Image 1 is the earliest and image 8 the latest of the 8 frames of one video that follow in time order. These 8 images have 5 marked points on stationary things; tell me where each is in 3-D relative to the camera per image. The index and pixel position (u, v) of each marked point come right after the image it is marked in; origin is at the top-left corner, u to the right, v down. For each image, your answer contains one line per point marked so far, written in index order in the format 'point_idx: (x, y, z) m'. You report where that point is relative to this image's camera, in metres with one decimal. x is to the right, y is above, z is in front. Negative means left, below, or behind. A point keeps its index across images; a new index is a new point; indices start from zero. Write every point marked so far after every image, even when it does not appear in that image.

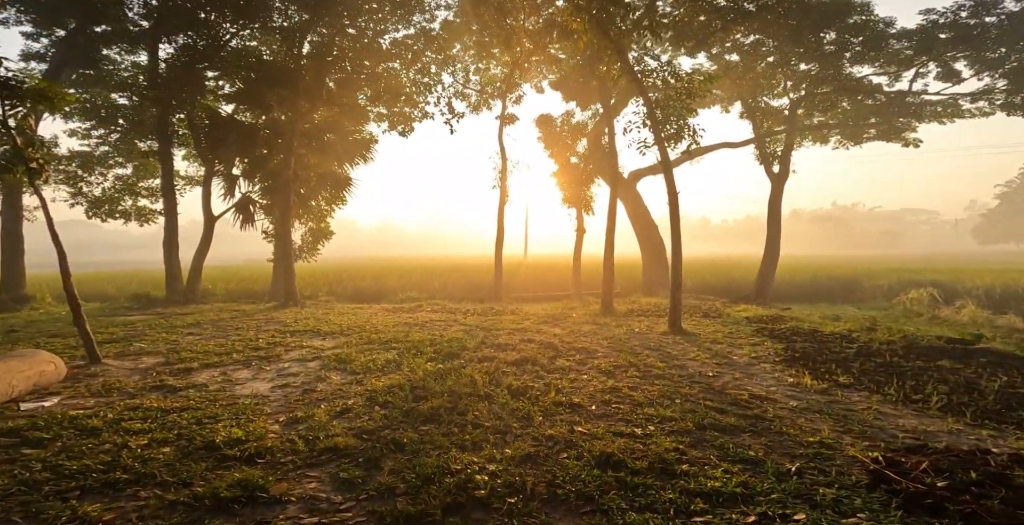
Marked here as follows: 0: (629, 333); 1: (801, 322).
0: (+2.3, -1.4, +11.6) m
1: (+6.5, -1.3, +12.8) m
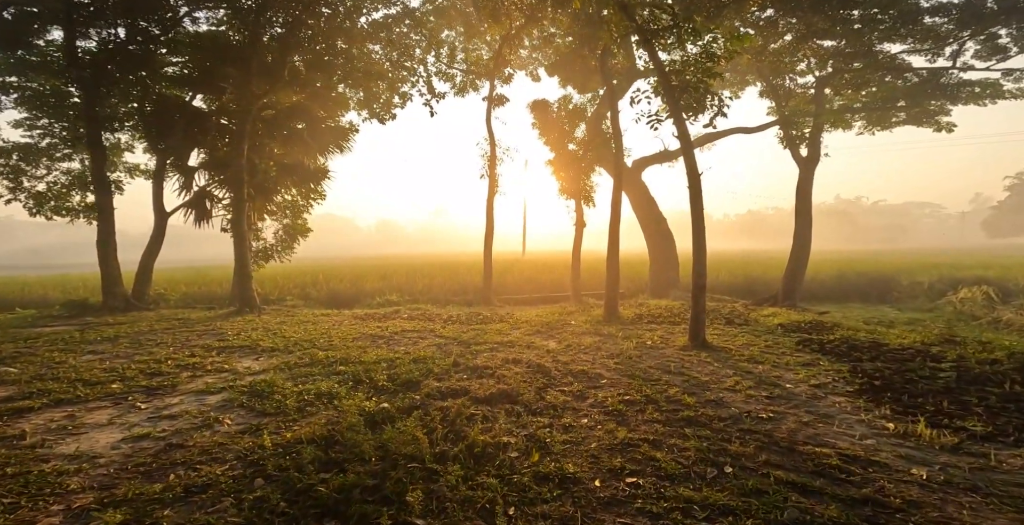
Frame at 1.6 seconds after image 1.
0: (+2.1, -1.4, +9.3) m
1: (+6.2, -1.2, +10.5) m
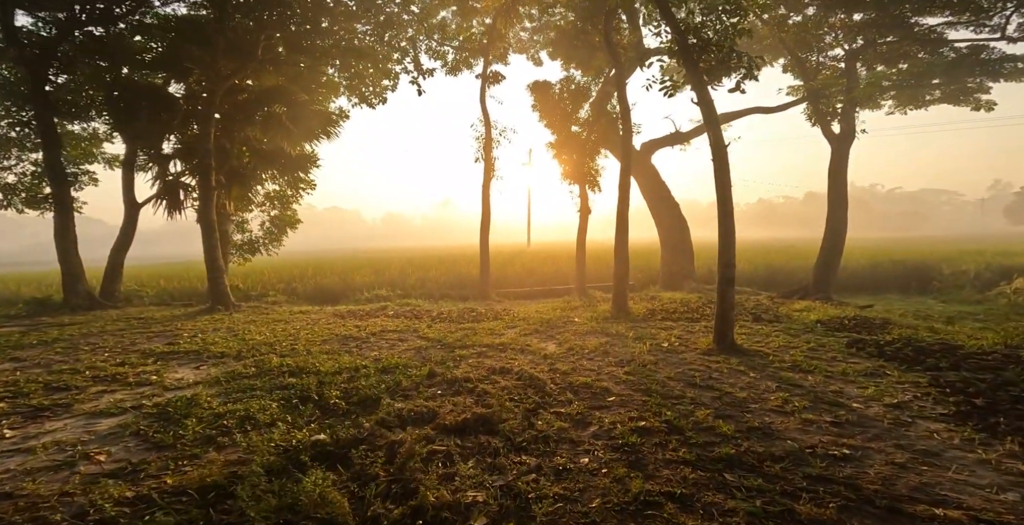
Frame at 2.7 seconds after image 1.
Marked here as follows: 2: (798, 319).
0: (+1.9, -1.2, +7.9) m
1: (+6.1, -1.0, +9.0) m
2: (+4.8, -0.9, +9.6) m
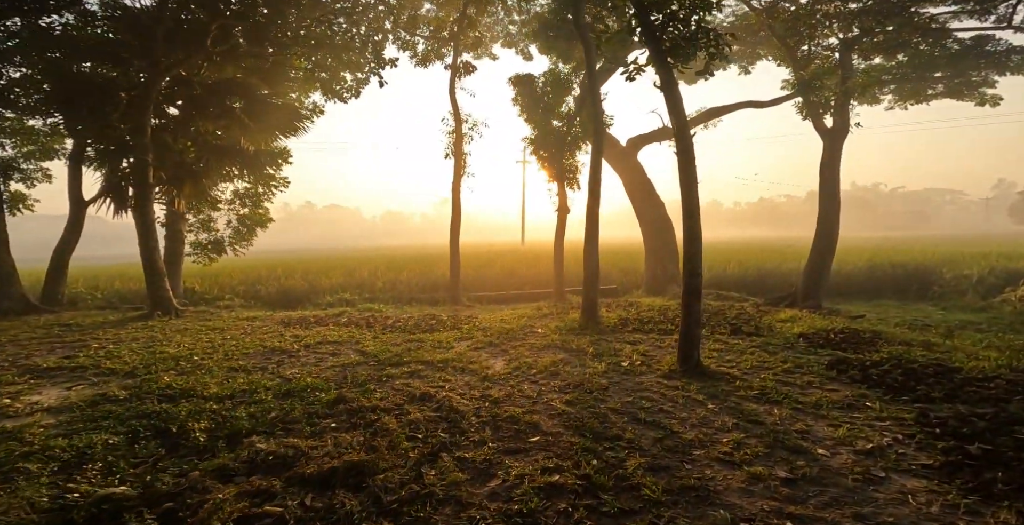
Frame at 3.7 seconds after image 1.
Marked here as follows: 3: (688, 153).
0: (+1.2, -1.3, +6.9) m
1: (+5.3, -1.1, +8.0) m
2: (+4.0, -1.0, +8.6) m
3: (+2.1, +1.3, +6.8) m
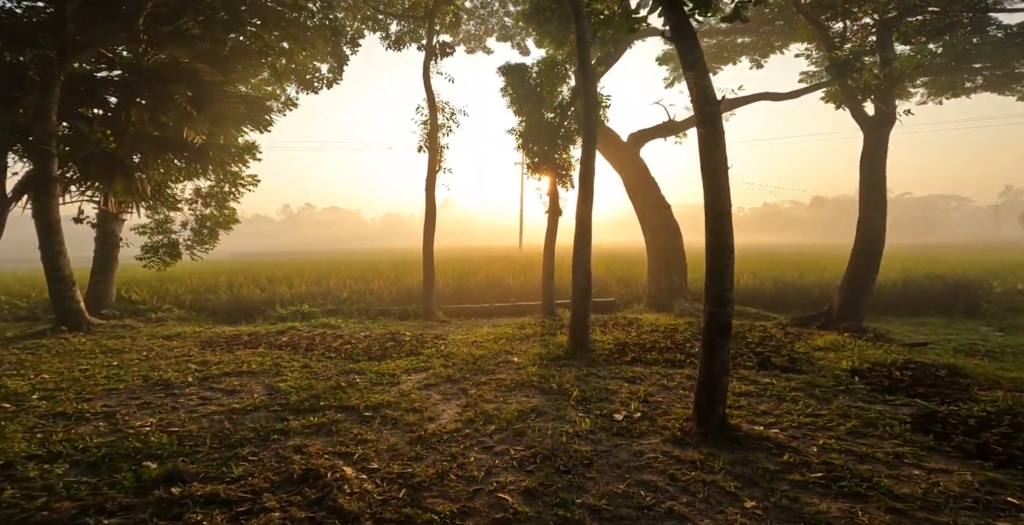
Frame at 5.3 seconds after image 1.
0: (+0.7, -1.4, +4.9) m
1: (+4.9, -1.2, +5.9) m
2: (+3.6, -1.2, +6.6) m
3: (+1.6, +1.2, +4.8) m
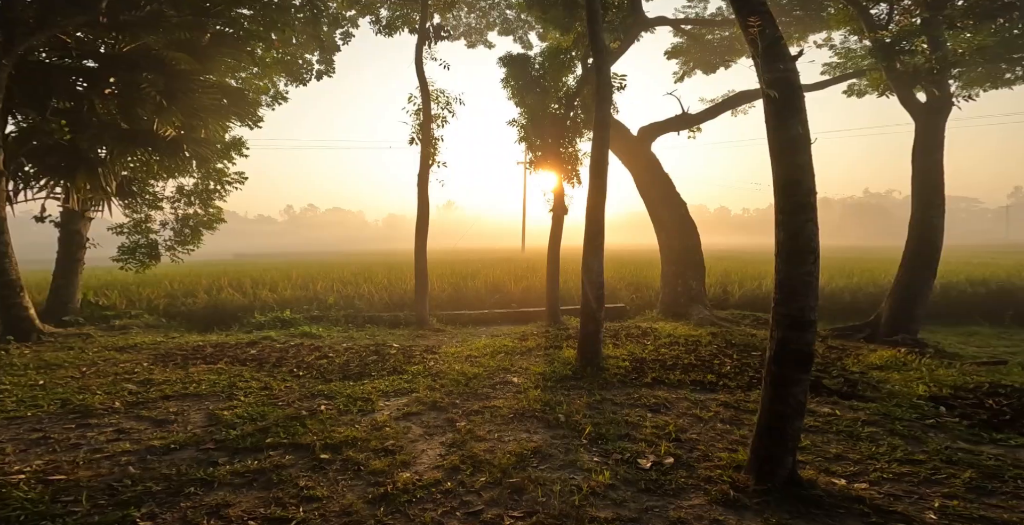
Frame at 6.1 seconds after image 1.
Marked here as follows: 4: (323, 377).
0: (+0.7, -1.4, +3.7) m
1: (+4.9, -1.3, +4.7) m
2: (+3.5, -1.2, +5.4) m
3: (+1.6, +1.2, +3.7) m
4: (-2.2, -1.3, +6.7) m
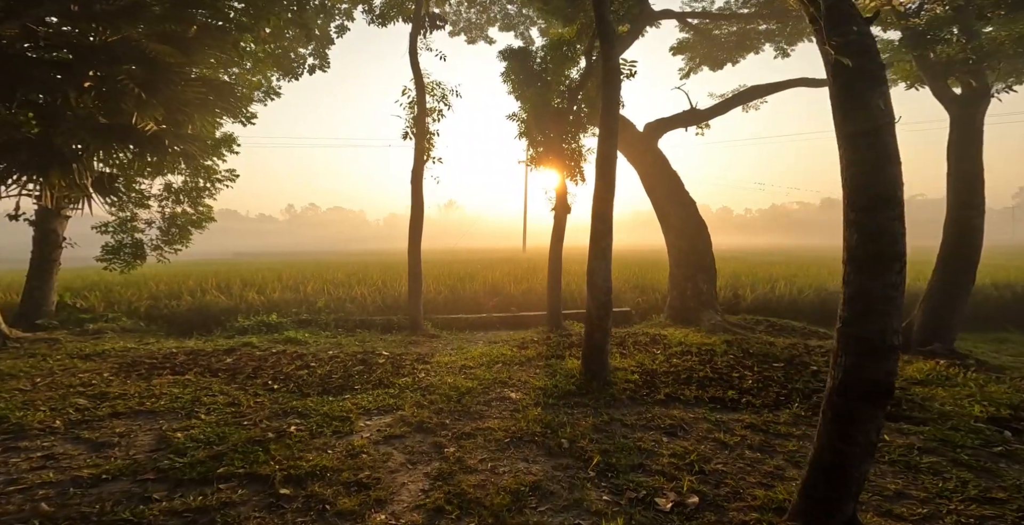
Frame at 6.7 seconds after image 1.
0: (+0.7, -1.4, +3.0) m
1: (+4.8, -1.3, +4.1) m
2: (+3.5, -1.2, +4.7) m
3: (+1.6, +1.1, +3.0) m
4: (-2.2, -1.4, +6.0) m
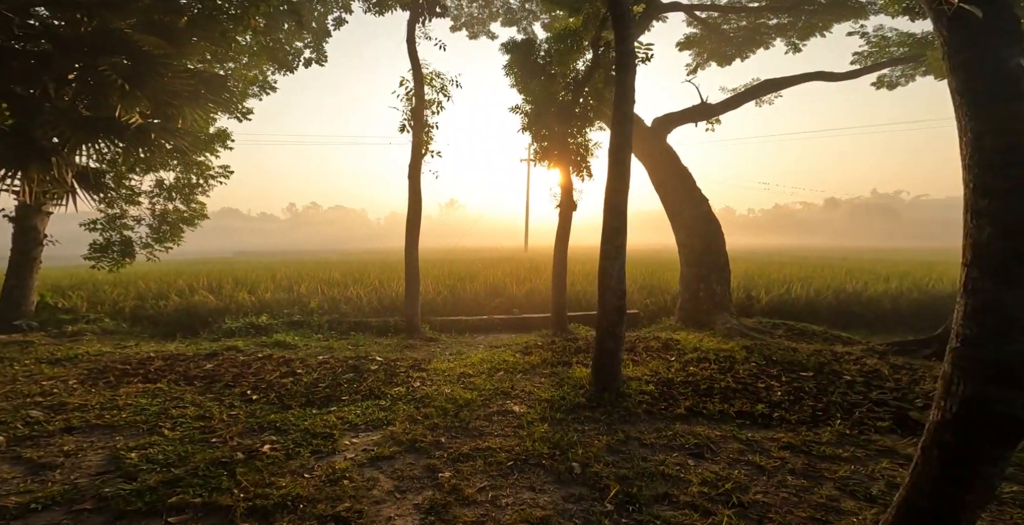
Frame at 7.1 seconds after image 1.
0: (+0.7, -1.4, +2.5) m
1: (+4.8, -1.3, +3.5) m
2: (+3.5, -1.2, +4.2) m
3: (+1.6, +1.2, +2.4) m
4: (-2.2, -1.3, +5.5) m
